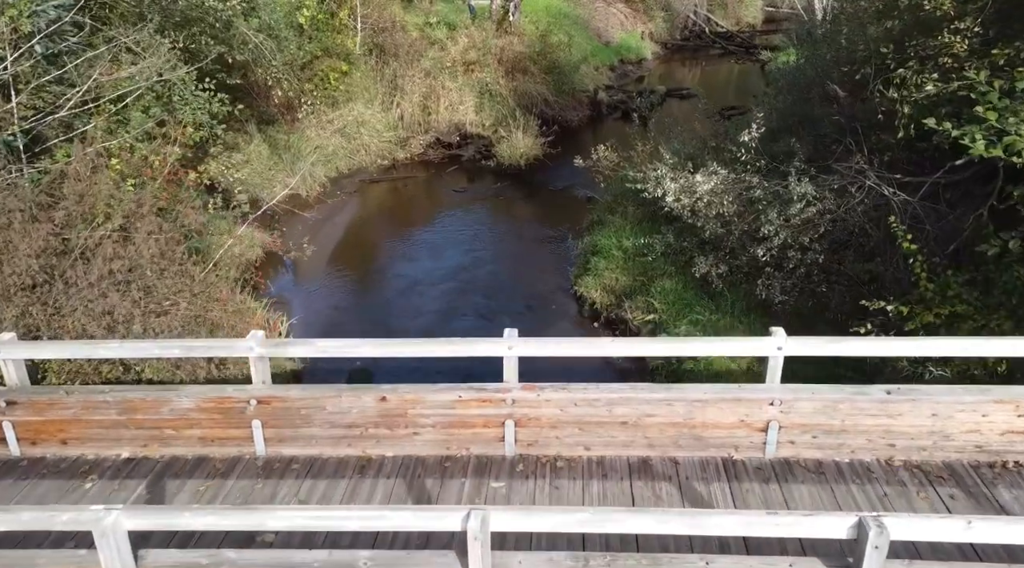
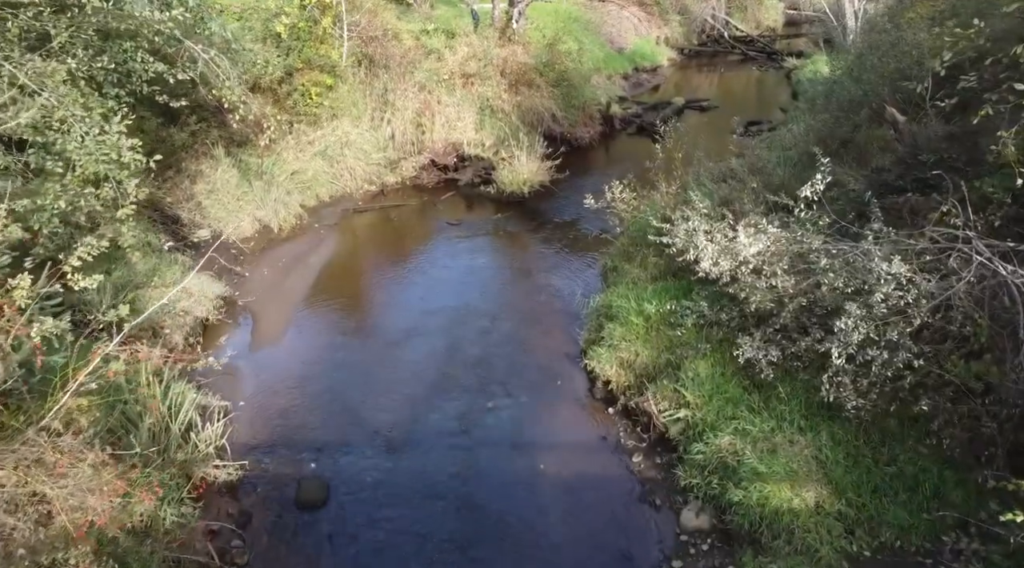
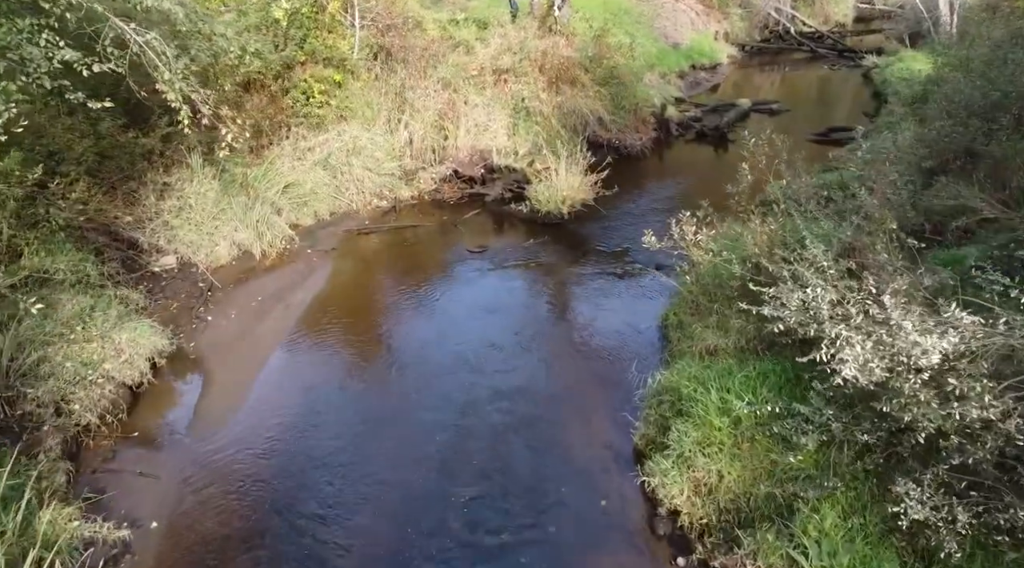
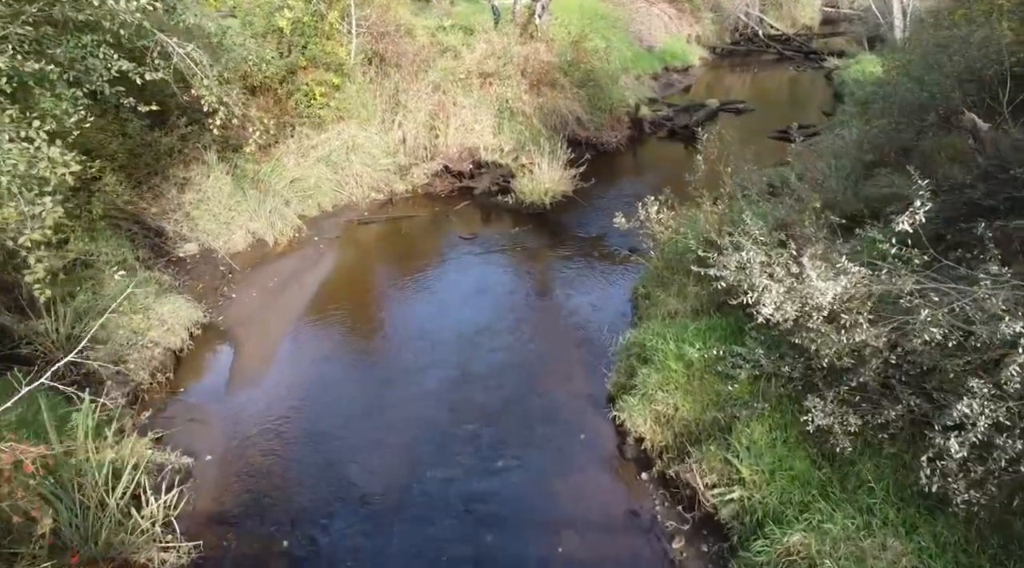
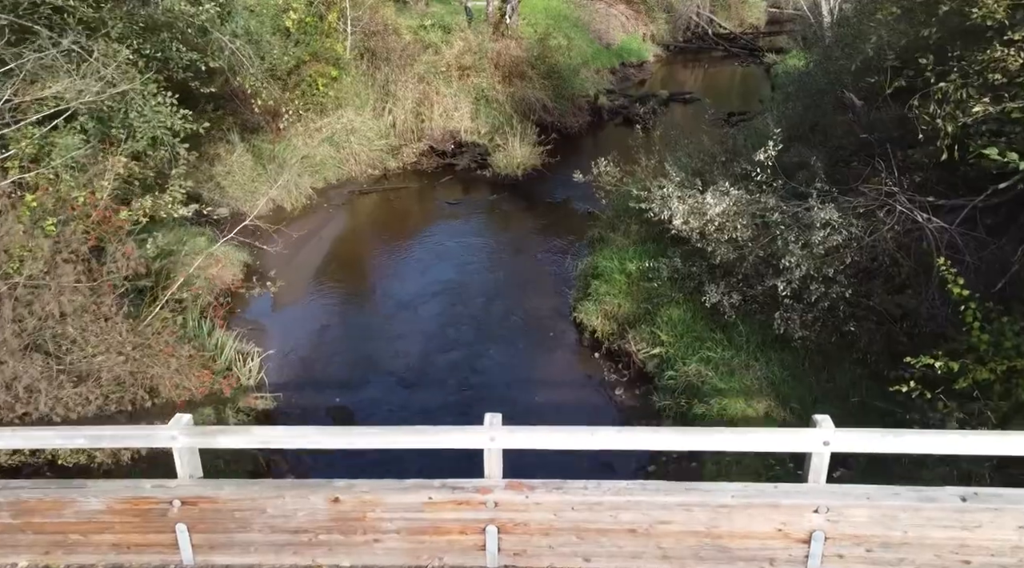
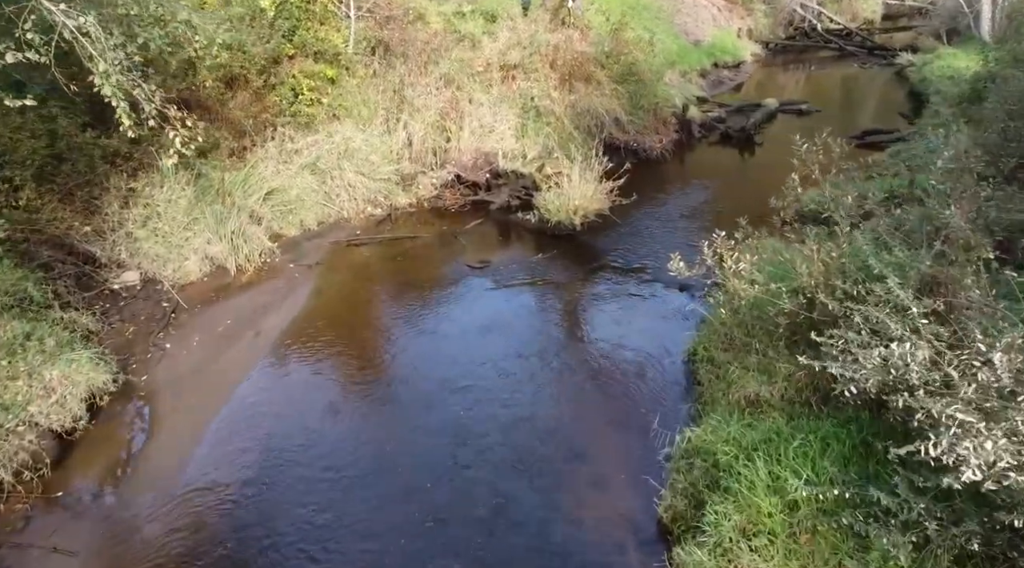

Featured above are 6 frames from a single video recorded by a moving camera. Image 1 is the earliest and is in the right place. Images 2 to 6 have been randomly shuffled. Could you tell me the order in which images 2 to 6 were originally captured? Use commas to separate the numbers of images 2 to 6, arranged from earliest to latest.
5, 2, 4, 3, 6
